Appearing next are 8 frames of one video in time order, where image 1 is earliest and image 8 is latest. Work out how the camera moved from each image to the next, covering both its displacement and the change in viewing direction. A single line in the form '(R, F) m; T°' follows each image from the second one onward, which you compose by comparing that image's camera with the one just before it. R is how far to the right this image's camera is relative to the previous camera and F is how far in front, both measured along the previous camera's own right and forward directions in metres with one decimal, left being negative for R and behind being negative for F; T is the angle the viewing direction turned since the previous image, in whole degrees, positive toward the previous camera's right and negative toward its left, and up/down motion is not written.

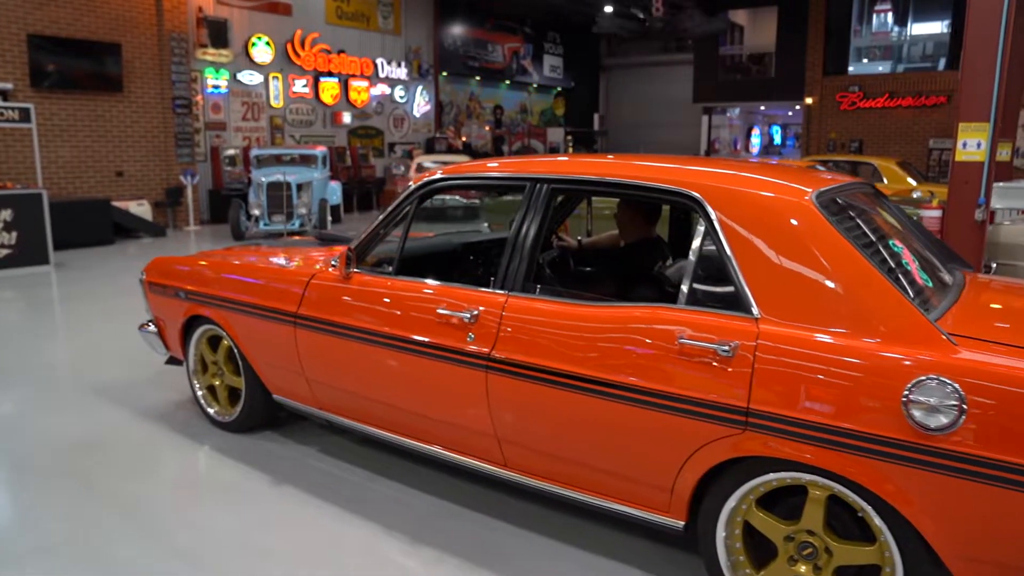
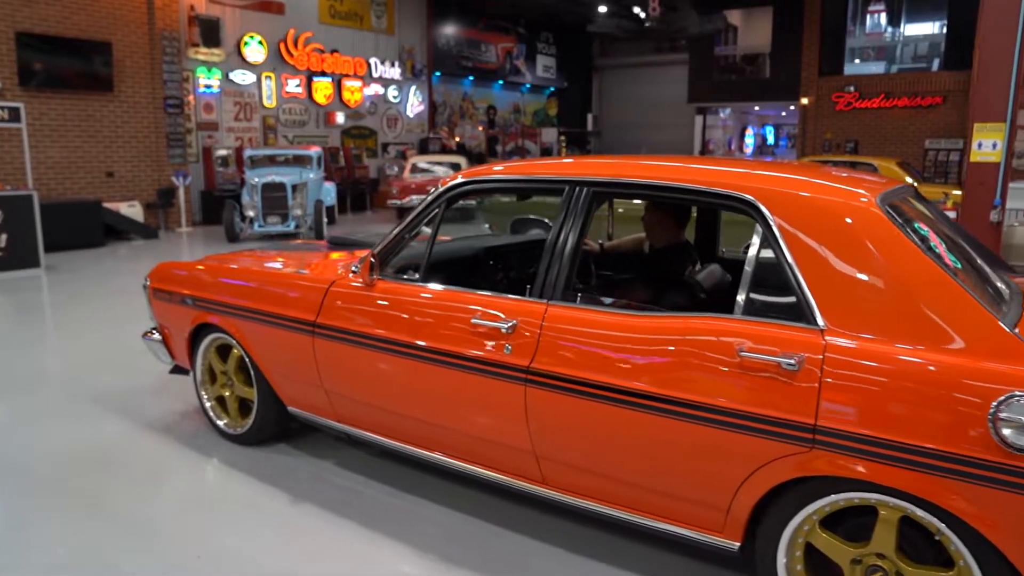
(-0.2, +0.1) m; +1°
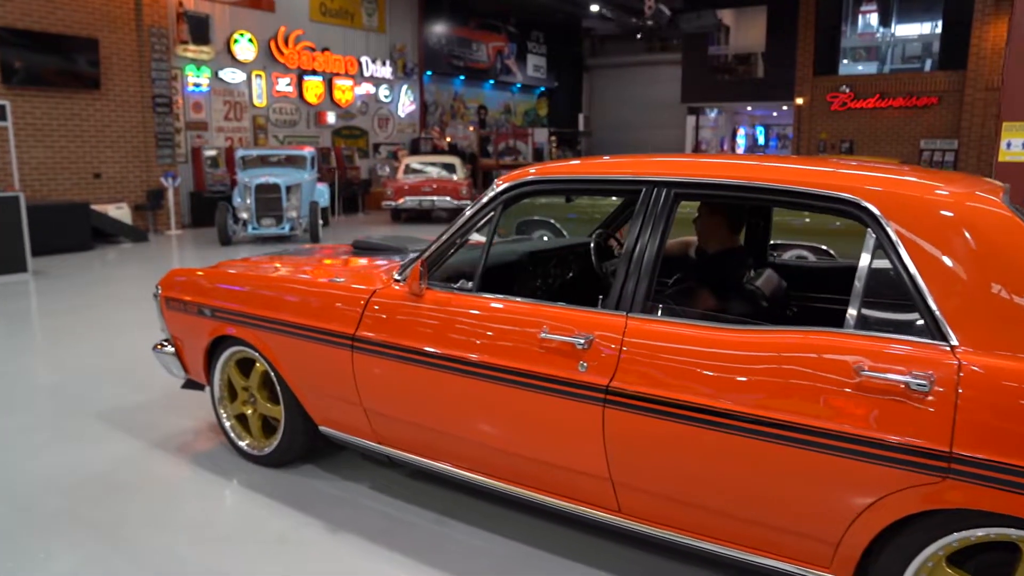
(-0.3, +0.2) m; +1°
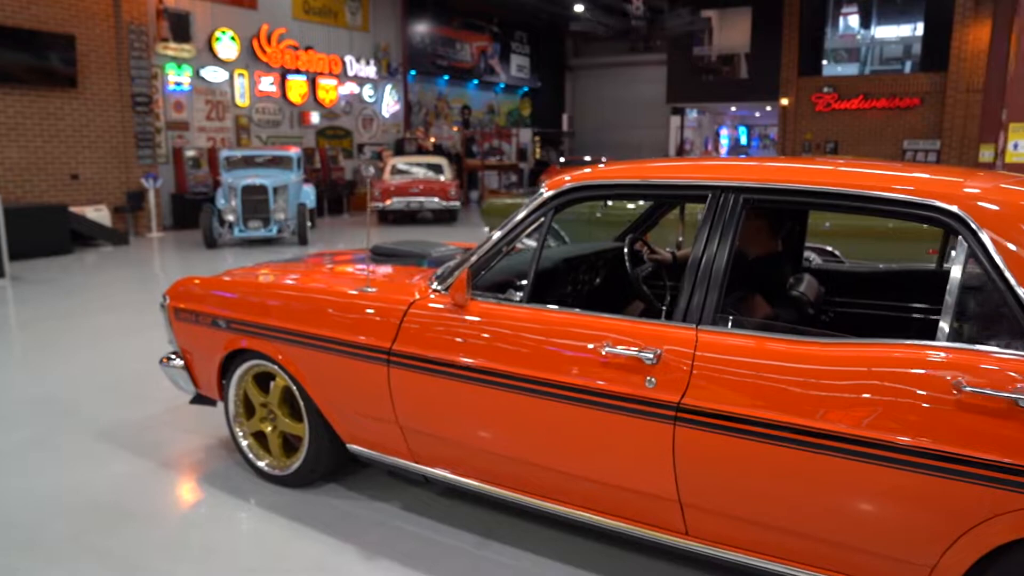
(-0.2, +0.2) m; +2°
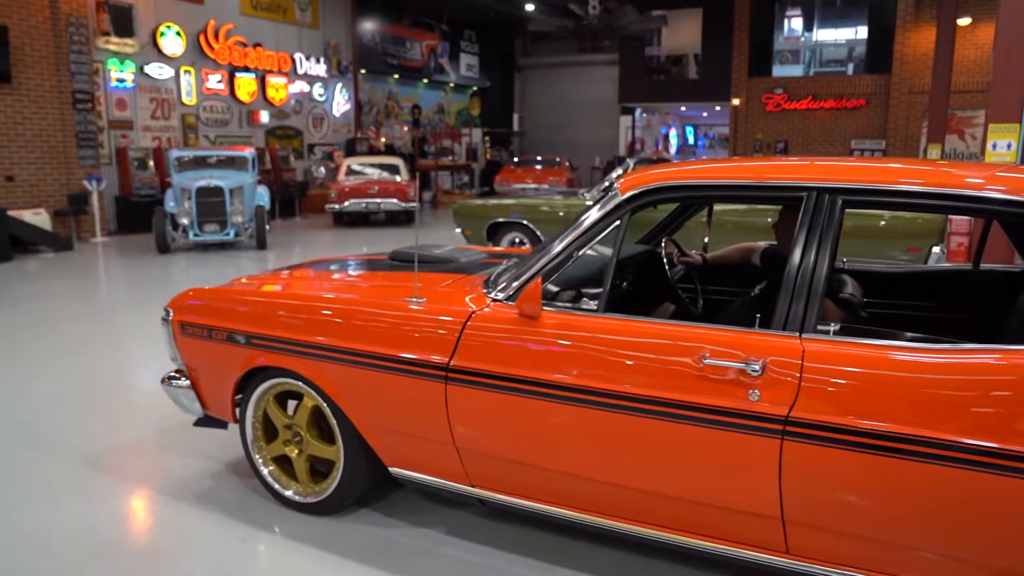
(-0.4, +0.2) m; +5°
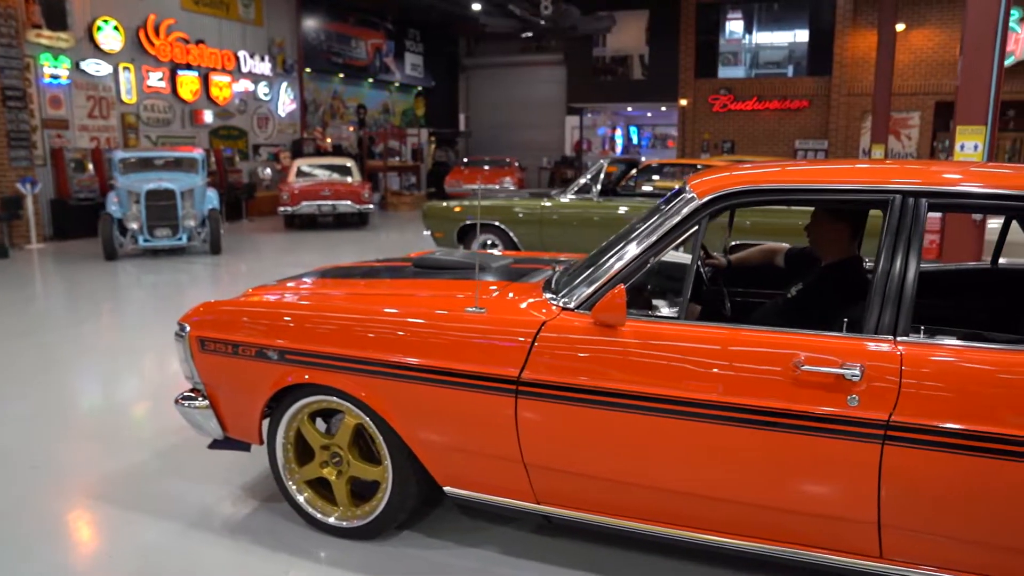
(-0.4, +0.1) m; +5°
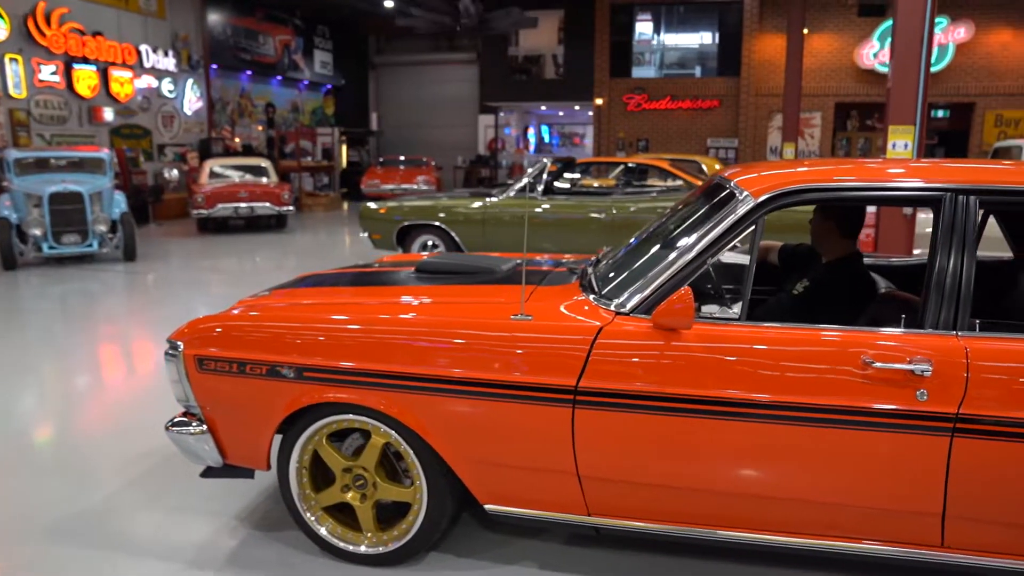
(-0.4, +0.1) m; +7°
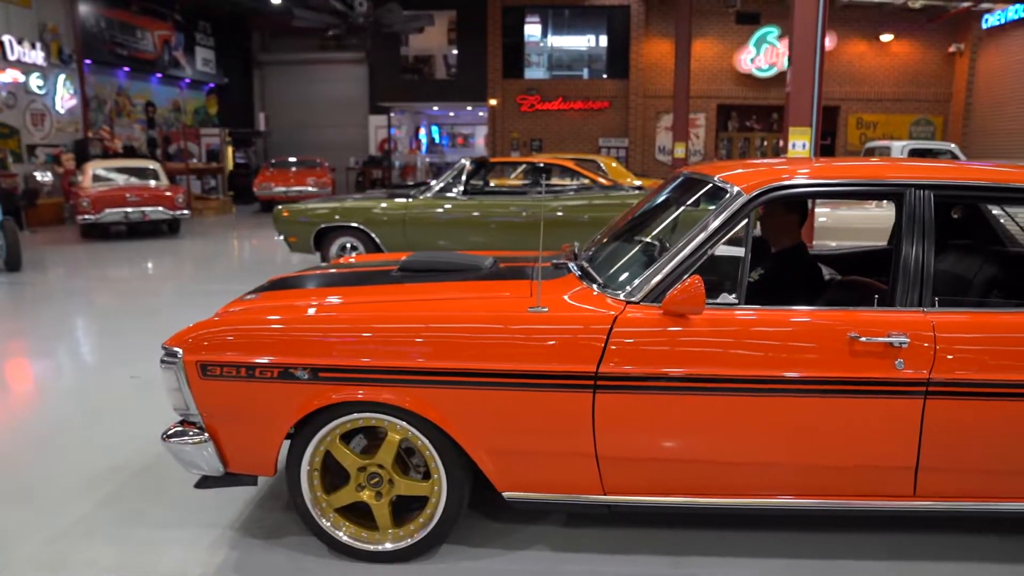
(-0.4, -0.1) m; +9°
